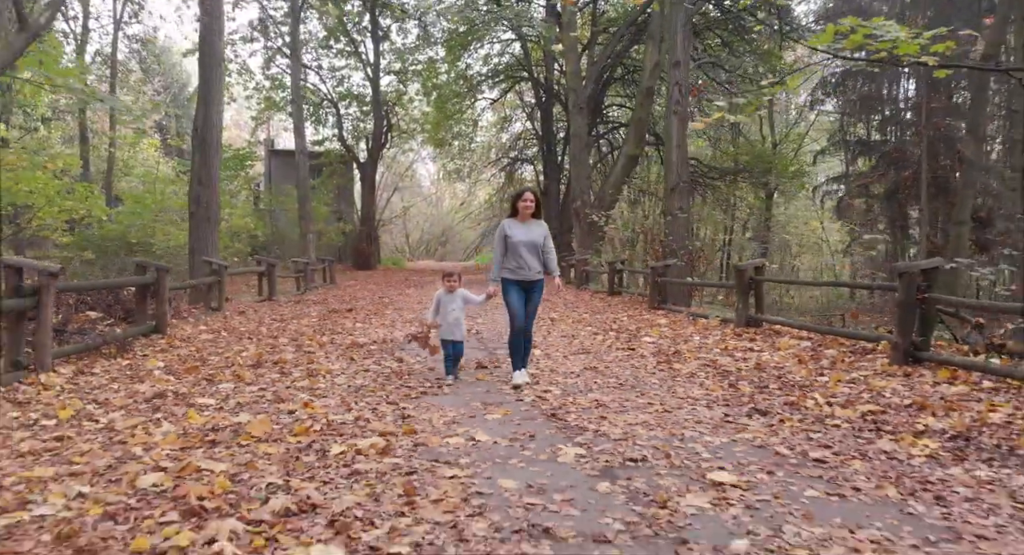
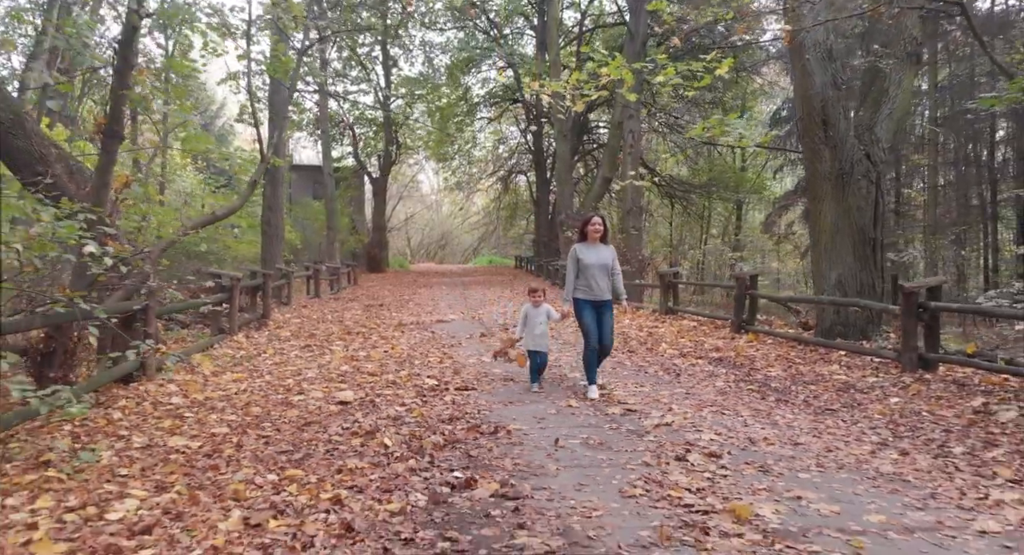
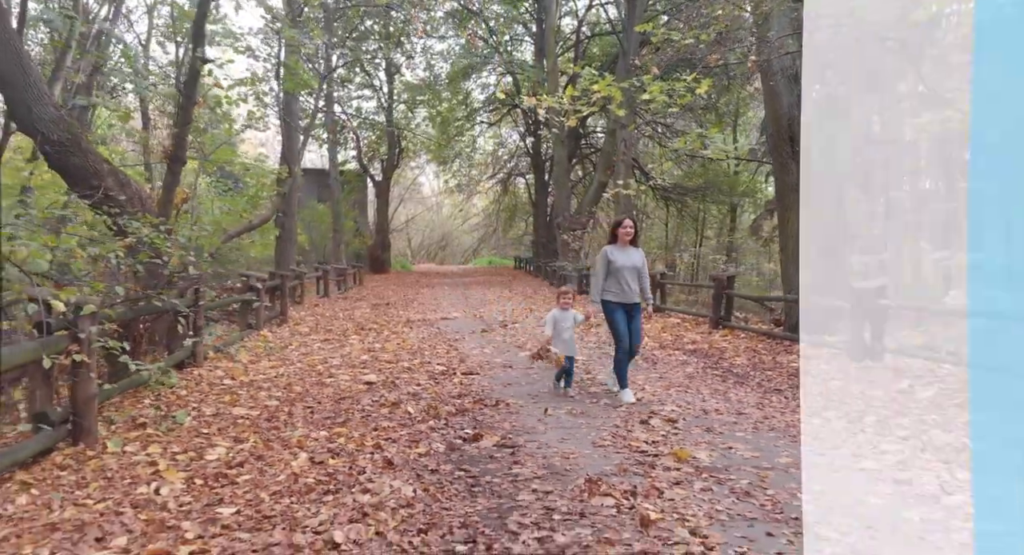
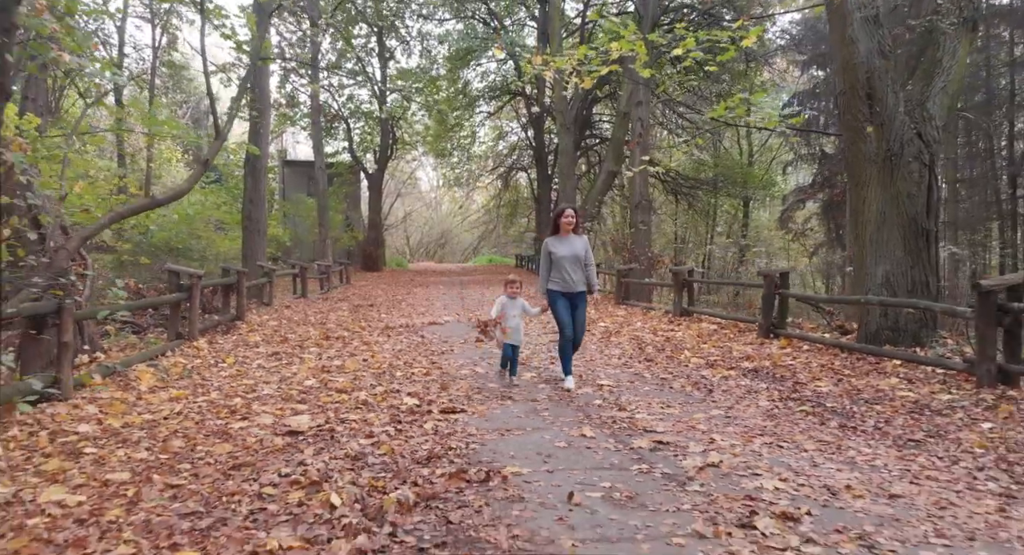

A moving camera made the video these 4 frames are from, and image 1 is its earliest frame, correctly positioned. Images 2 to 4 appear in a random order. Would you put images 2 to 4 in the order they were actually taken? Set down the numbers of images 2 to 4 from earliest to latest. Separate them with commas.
4, 2, 3
